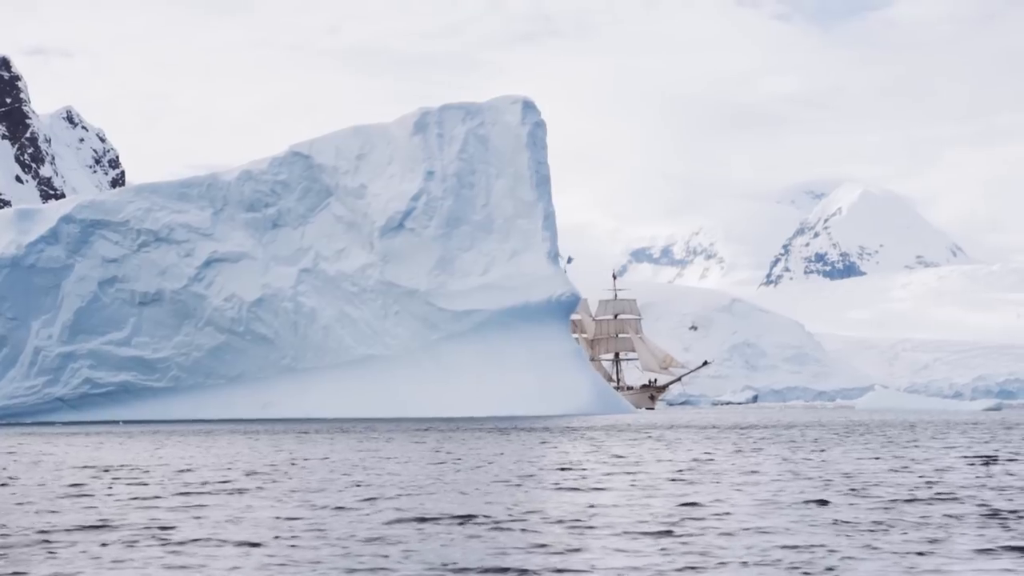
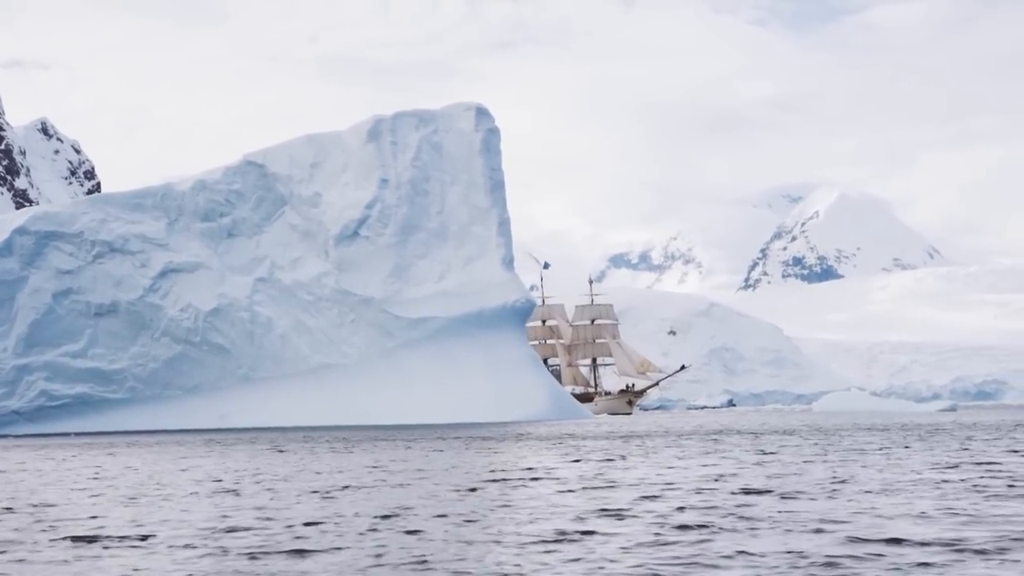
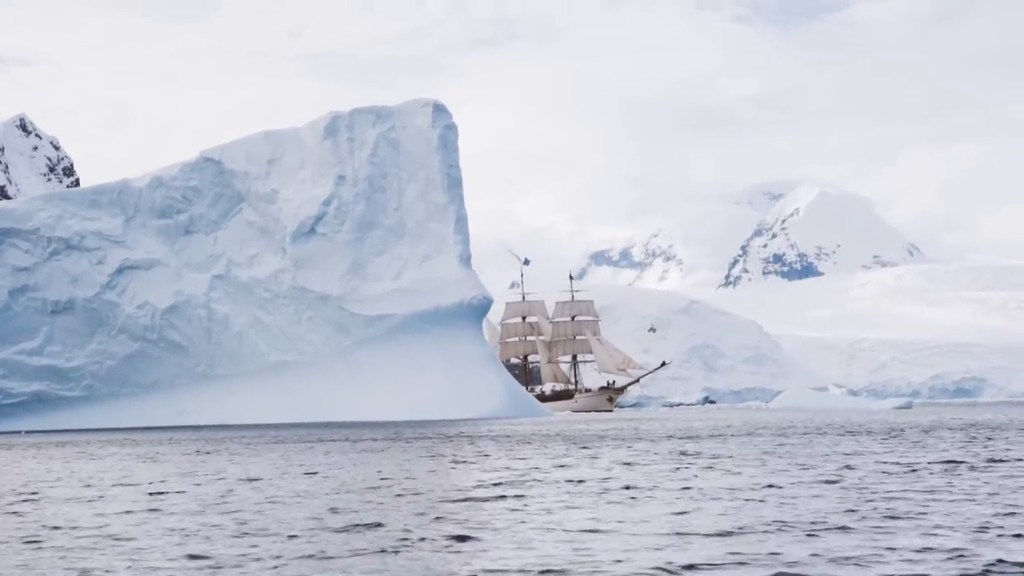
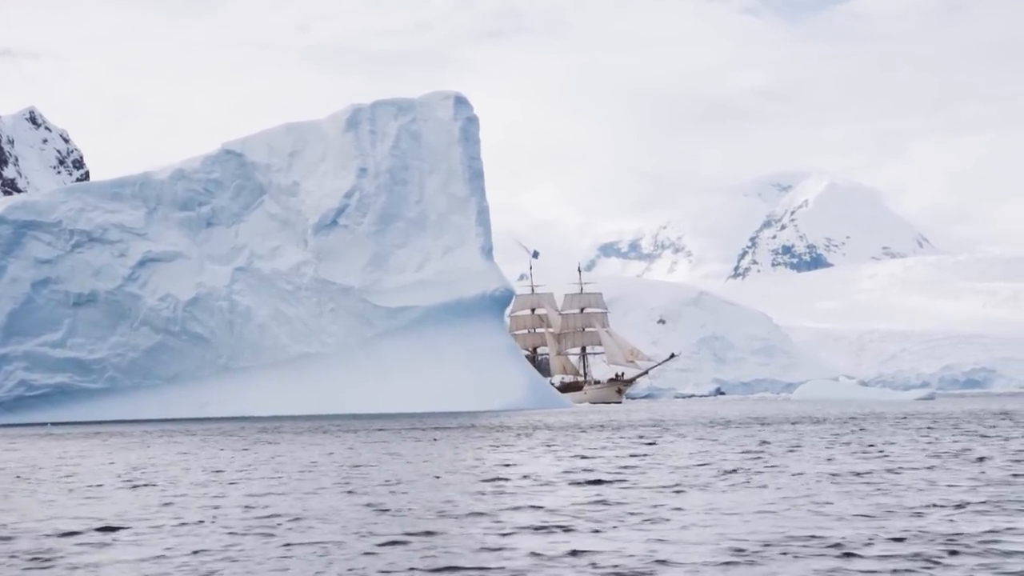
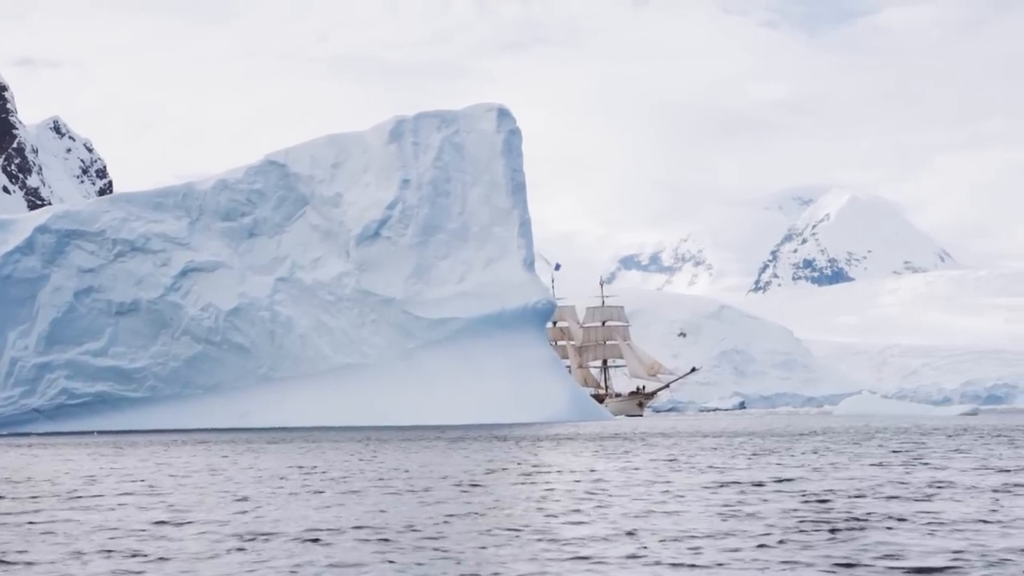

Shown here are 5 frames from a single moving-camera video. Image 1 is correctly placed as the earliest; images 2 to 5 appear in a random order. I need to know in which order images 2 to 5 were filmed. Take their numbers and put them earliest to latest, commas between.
5, 2, 4, 3
